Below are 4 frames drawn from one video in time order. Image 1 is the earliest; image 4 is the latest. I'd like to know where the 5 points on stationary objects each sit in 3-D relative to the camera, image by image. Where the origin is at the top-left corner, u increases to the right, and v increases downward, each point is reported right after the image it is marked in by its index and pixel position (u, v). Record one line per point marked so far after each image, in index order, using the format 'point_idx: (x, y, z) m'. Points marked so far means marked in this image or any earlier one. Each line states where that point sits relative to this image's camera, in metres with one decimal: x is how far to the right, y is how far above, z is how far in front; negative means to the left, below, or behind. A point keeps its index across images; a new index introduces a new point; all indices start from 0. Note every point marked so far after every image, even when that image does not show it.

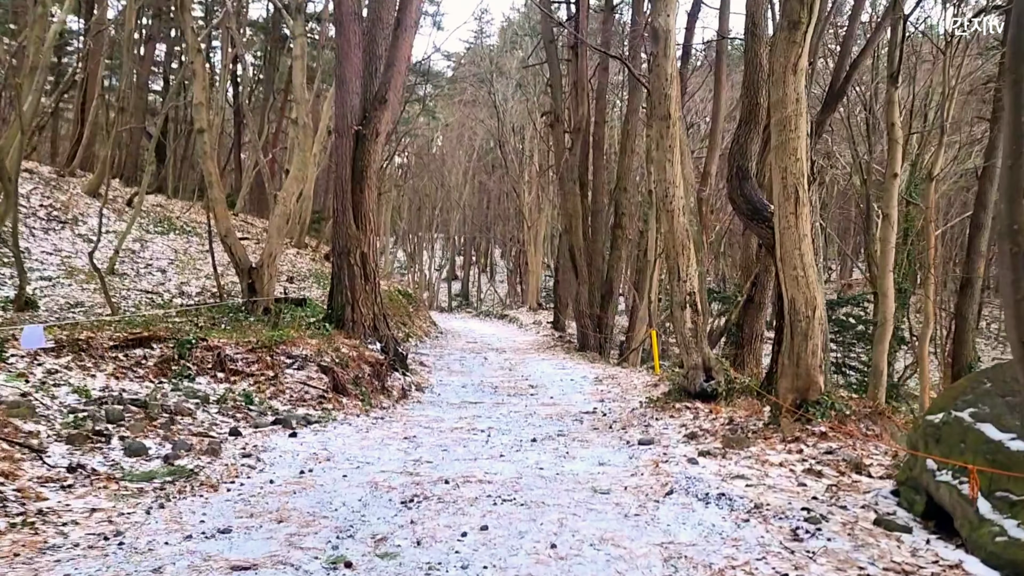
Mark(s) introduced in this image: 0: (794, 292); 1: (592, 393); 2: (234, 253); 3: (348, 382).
0: (+2.3, 0.0, +6.4) m
1: (+1.1, -1.4, +11.0) m
2: (-4.5, +0.6, +13.0) m
3: (-1.9, -1.1, +9.3) m
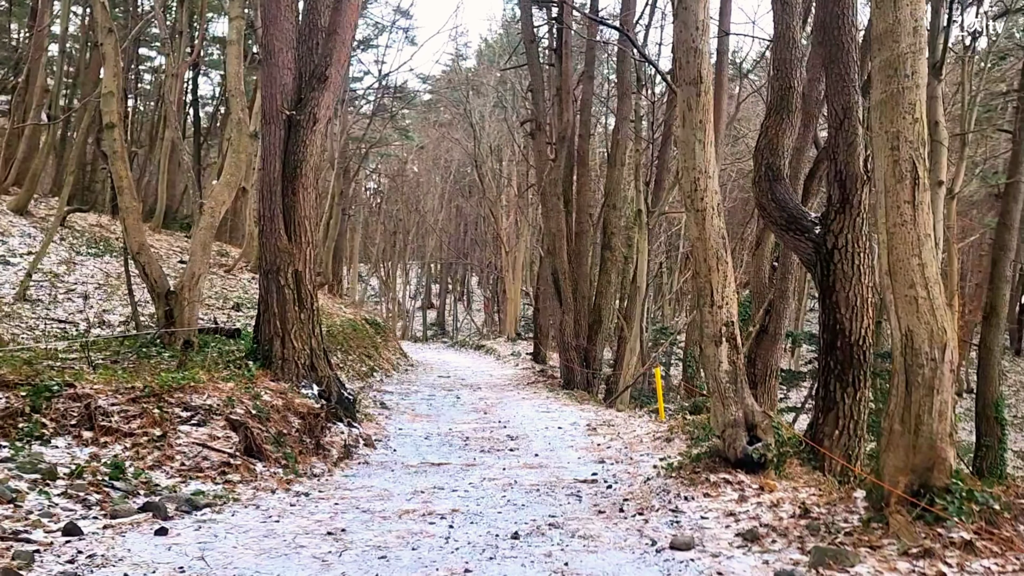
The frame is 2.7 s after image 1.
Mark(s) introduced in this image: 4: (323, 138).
0: (+2.1, -0.2, +4.3) m
1: (+0.8, -1.8, +8.7) m
2: (-4.9, +0.2, +10.7) m
3: (-2.2, -1.3, +7.0) m
4: (-2.0, +1.6, +8.4) m
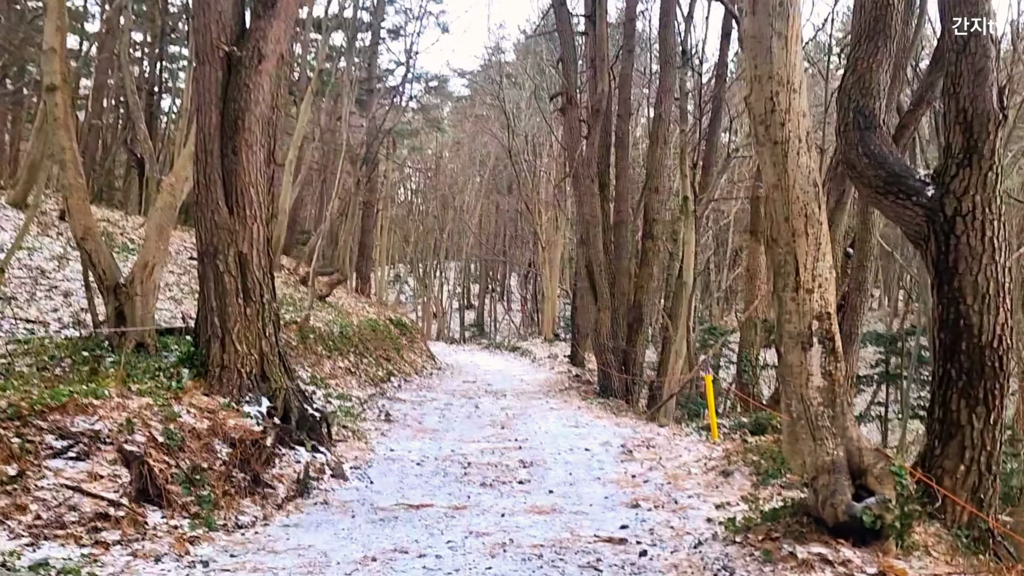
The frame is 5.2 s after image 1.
0: (+2.0, -0.1, +2.2) m
1: (+0.9, -1.6, +6.7) m
2: (-4.7, +0.3, +9.0) m
3: (-2.2, -1.2, +5.1) m
4: (-2.0, +1.7, +6.6) m
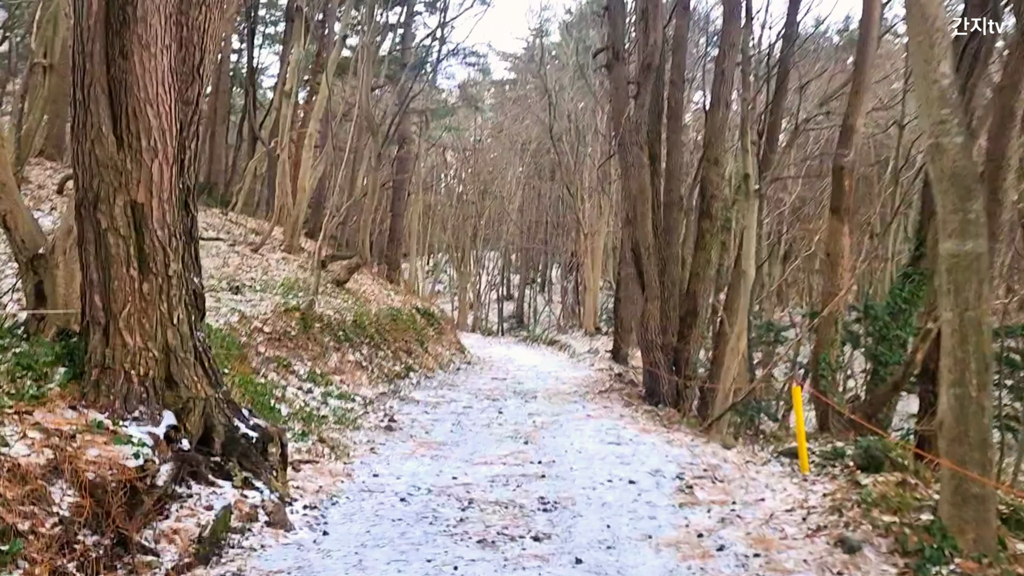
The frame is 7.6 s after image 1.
0: (+1.8, 0.0, 0.0) m
1: (+1.0, -1.5, +4.6) m
2: (-4.5, +0.5, +7.1) m
3: (-2.2, -1.1, +3.1) m
4: (-1.8, +1.9, +4.6) m
